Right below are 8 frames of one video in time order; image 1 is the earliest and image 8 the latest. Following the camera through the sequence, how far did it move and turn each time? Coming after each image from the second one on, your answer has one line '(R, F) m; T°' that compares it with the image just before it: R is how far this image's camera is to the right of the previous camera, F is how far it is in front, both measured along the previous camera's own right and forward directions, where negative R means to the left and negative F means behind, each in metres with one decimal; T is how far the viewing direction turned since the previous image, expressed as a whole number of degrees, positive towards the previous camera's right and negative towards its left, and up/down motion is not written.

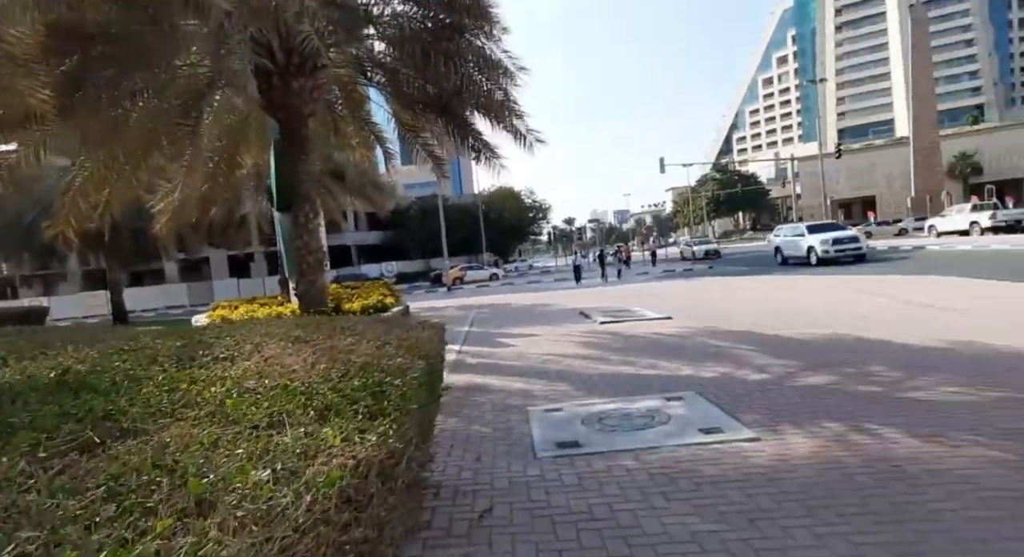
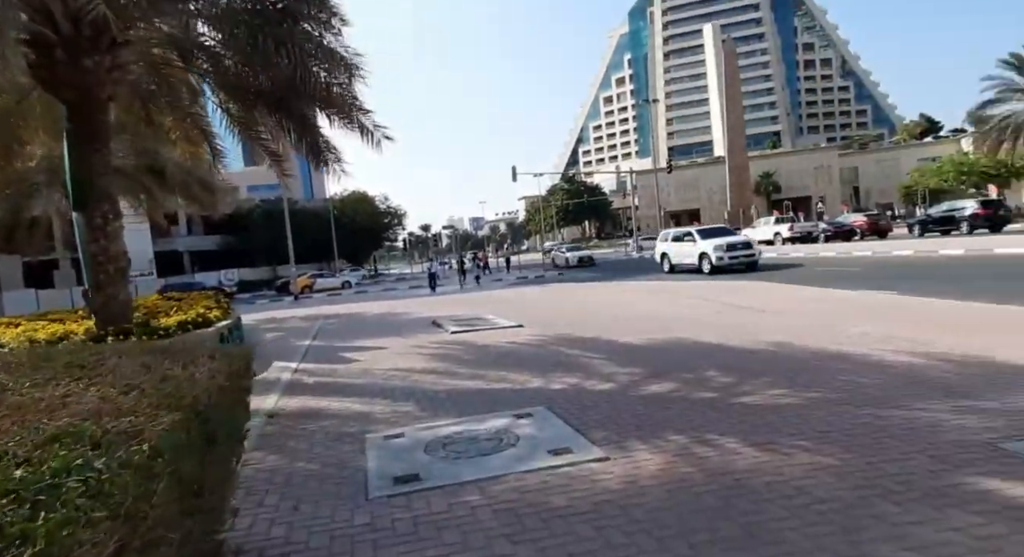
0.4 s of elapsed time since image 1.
(+0.1, +0.3) m; +12°
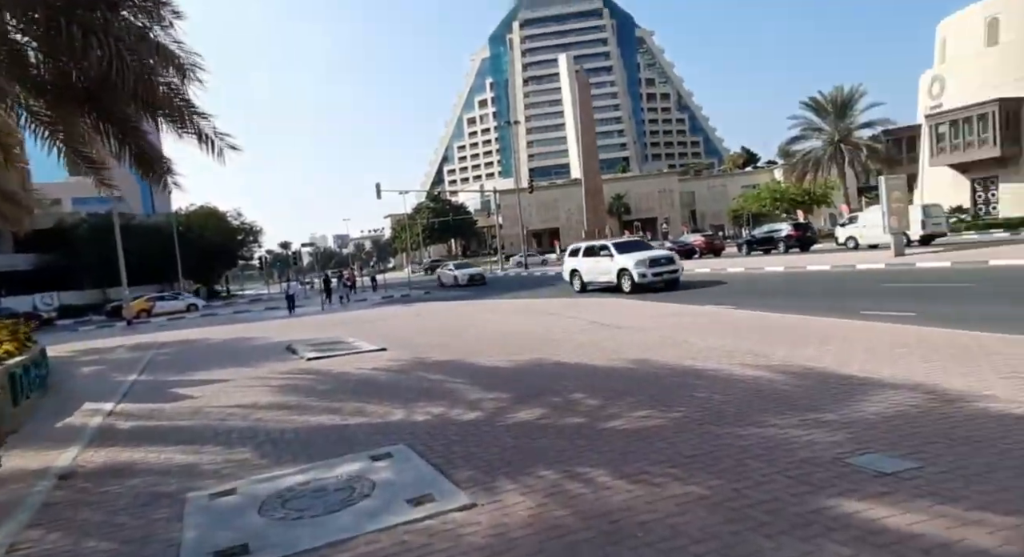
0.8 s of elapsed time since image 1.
(+0.1, +0.4) m; +11°
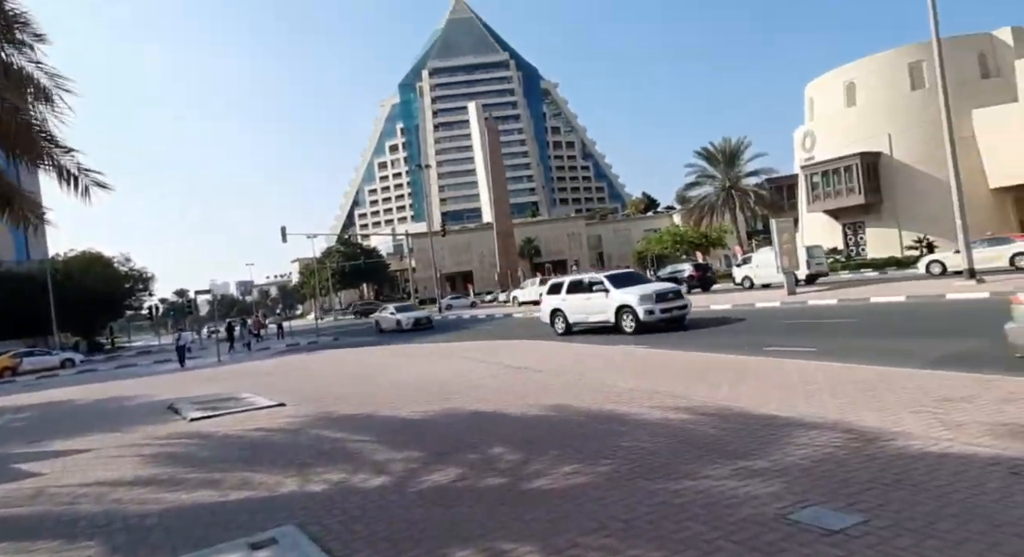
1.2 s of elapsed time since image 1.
(0.0, +0.5) m; +7°
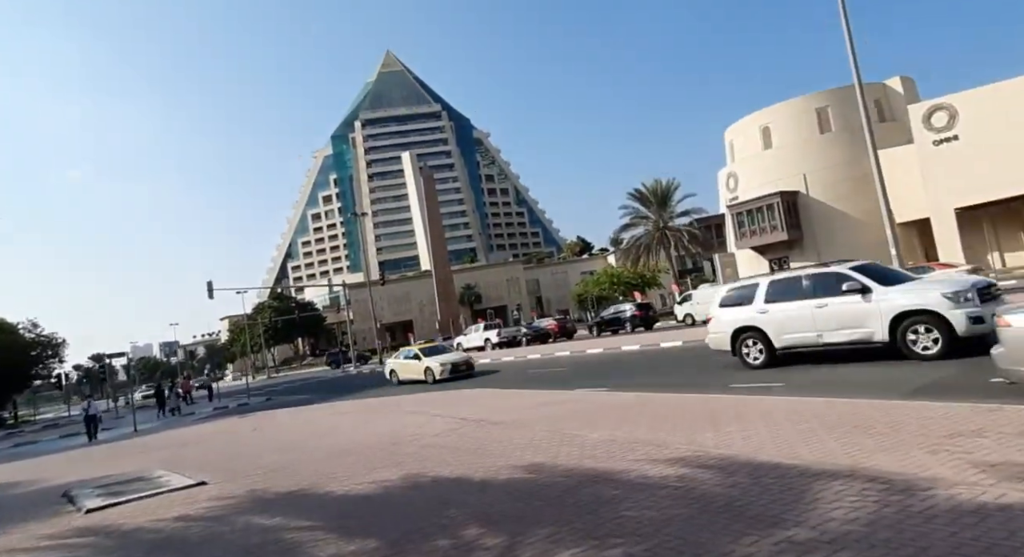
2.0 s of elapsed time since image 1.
(-0.2, +1.0) m; +5°
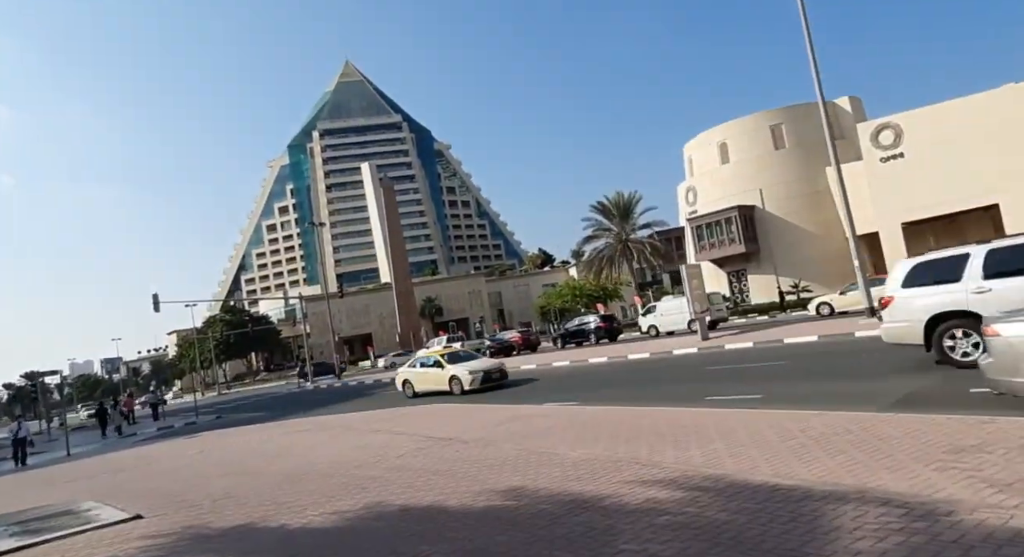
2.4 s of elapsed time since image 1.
(-0.2, +0.6) m; +3°
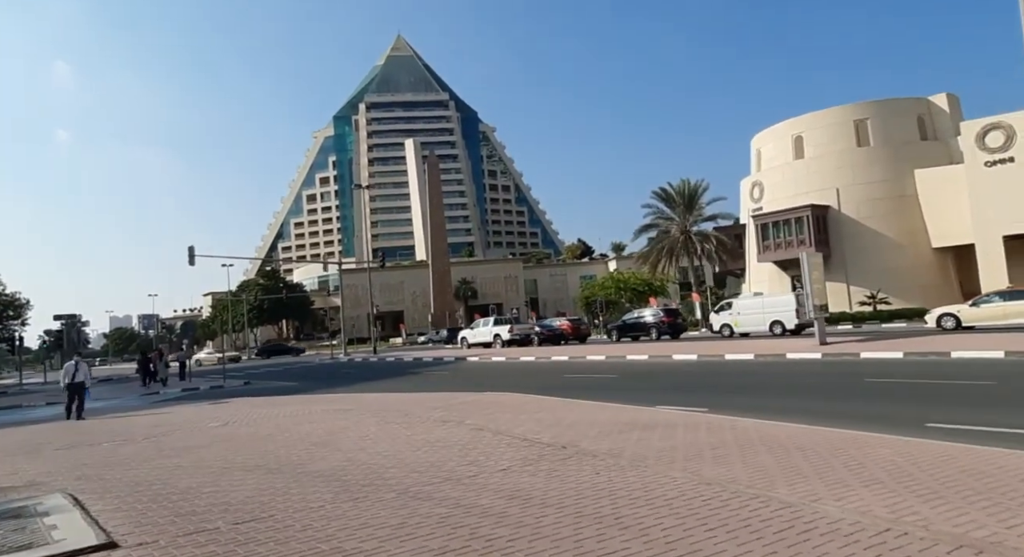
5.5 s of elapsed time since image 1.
(-1.7, +3.7) m; -2°
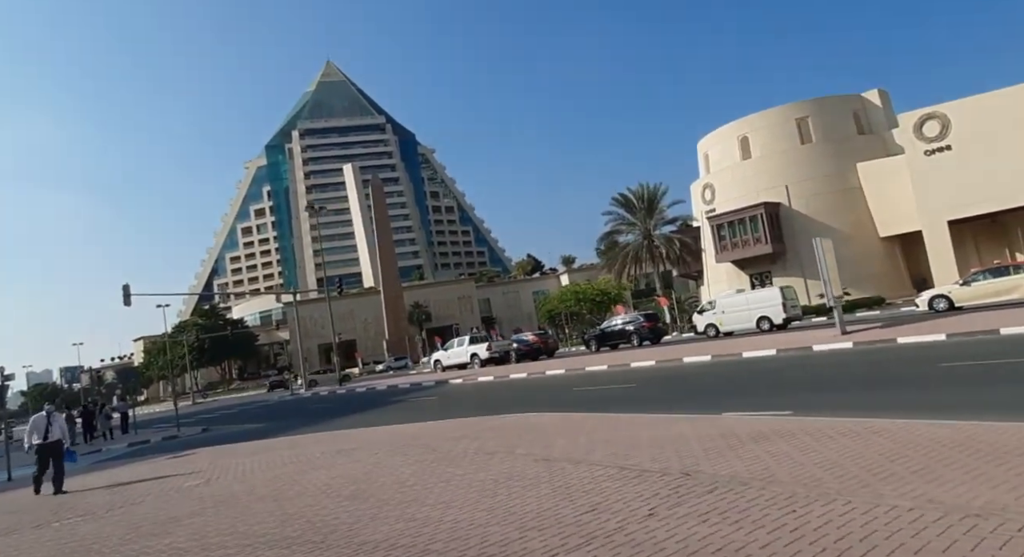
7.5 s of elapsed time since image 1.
(-1.6, +2.0) m; +5°
